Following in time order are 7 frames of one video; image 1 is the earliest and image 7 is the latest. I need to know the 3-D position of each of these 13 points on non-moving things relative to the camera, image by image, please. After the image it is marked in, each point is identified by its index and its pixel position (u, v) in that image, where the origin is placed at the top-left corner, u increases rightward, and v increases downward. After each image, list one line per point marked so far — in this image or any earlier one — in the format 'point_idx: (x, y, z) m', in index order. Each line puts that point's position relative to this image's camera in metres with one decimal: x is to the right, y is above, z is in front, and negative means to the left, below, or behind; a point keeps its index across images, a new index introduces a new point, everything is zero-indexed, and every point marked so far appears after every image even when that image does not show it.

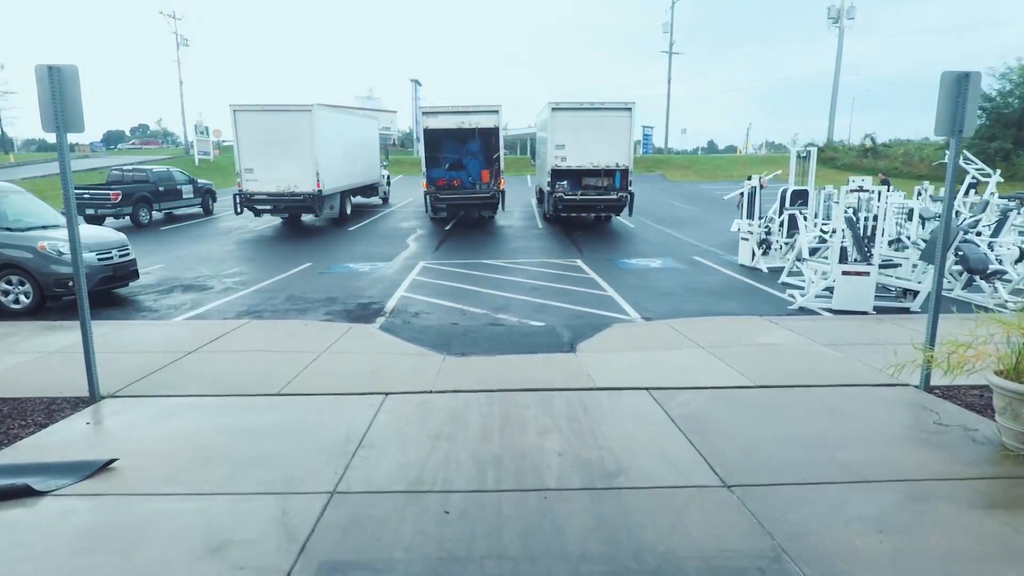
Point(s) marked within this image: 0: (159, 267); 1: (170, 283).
0: (-9.1, +0.5, +15.7) m
1: (-7.4, +0.1, +13.2) m
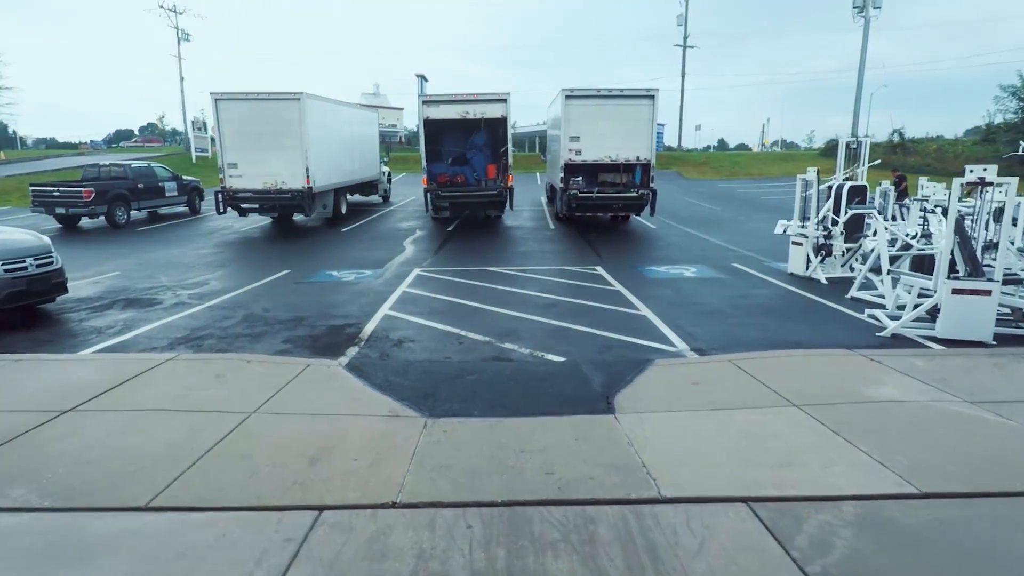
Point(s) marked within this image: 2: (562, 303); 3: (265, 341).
0: (-8.9, +0.3, +13.6) m
1: (-7.2, -0.2, +11.0) m
2: (+0.8, -0.3, +9.8) m
3: (-3.2, -0.7, +7.9) m
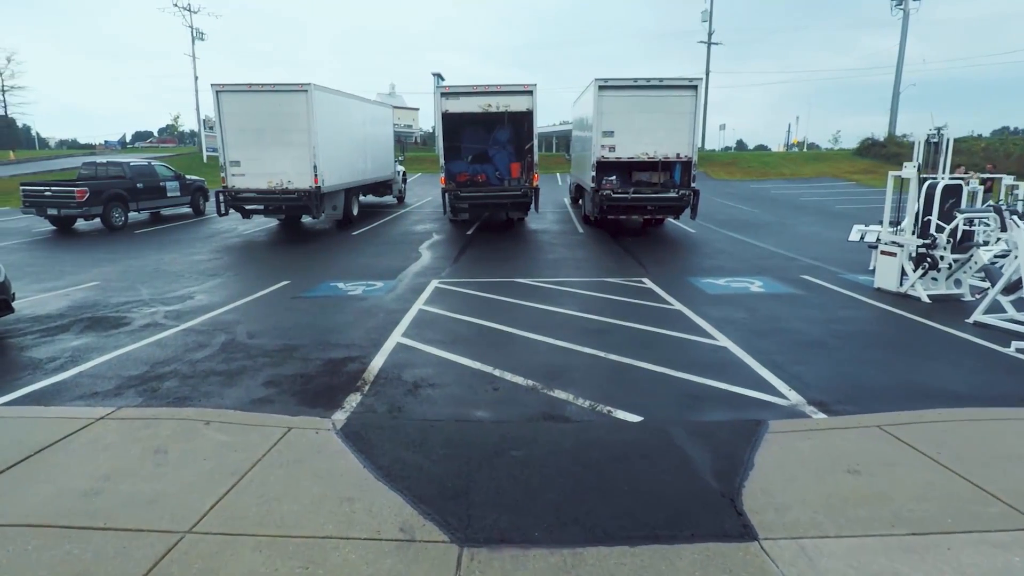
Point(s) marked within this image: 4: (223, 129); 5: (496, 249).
0: (-8.3, 0.0, +11.9) m
1: (-6.7, -0.4, +9.3) m
2: (+1.4, -0.5, +7.9) m
3: (-2.7, -0.9, +6.1) m
4: (-9.1, +5.0, +19.0) m
5: (-0.4, +1.1, +16.9) m
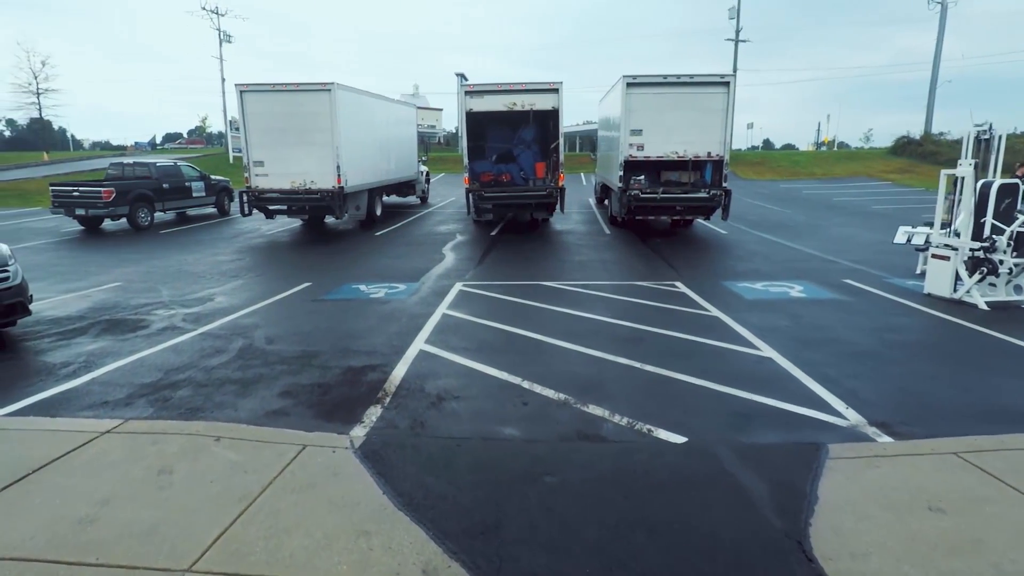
0: (-7.8, 0.0, +11.8) m
1: (-6.2, -0.4, +9.2) m
2: (+1.7, -0.6, +7.5) m
3: (-2.5, -1.0, +5.8) m
4: (-8.3, +5.0, +19.0) m
5: (+0.2, +1.0, +16.5) m
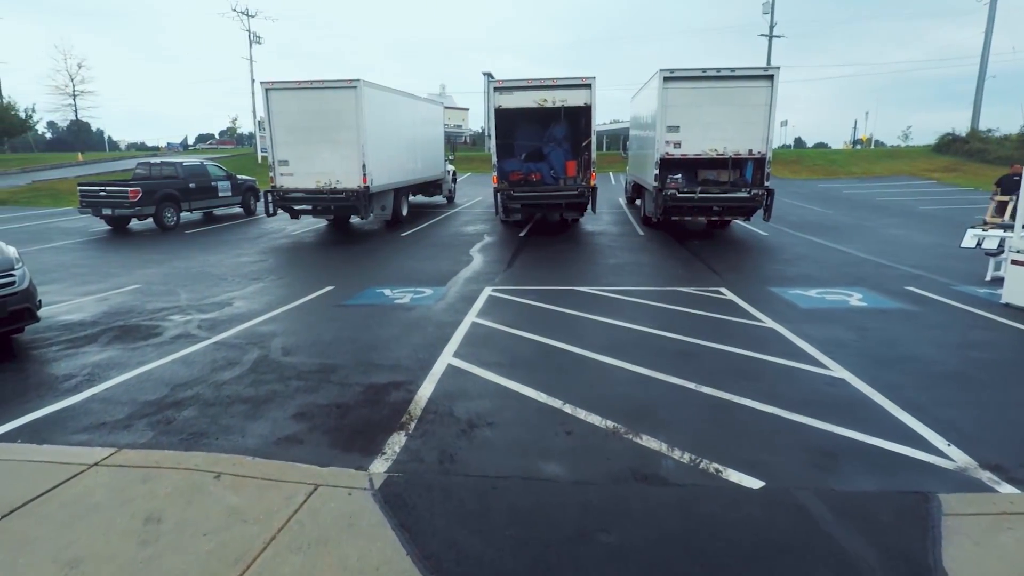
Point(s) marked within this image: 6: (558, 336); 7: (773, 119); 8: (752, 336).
0: (-7.2, 0.0, +11.5) m
1: (-5.8, -0.5, +8.8) m
2: (+2.1, -0.7, +6.7) m
3: (-2.1, -1.1, +5.2) m
4: (-7.4, +4.9, +18.6) m
5: (+1.0, +0.9, +15.8) m
6: (+0.6, -0.6, +7.5) m
7: (+7.2, +4.7, +16.8) m
8: (+2.9, -0.6, +7.4) m
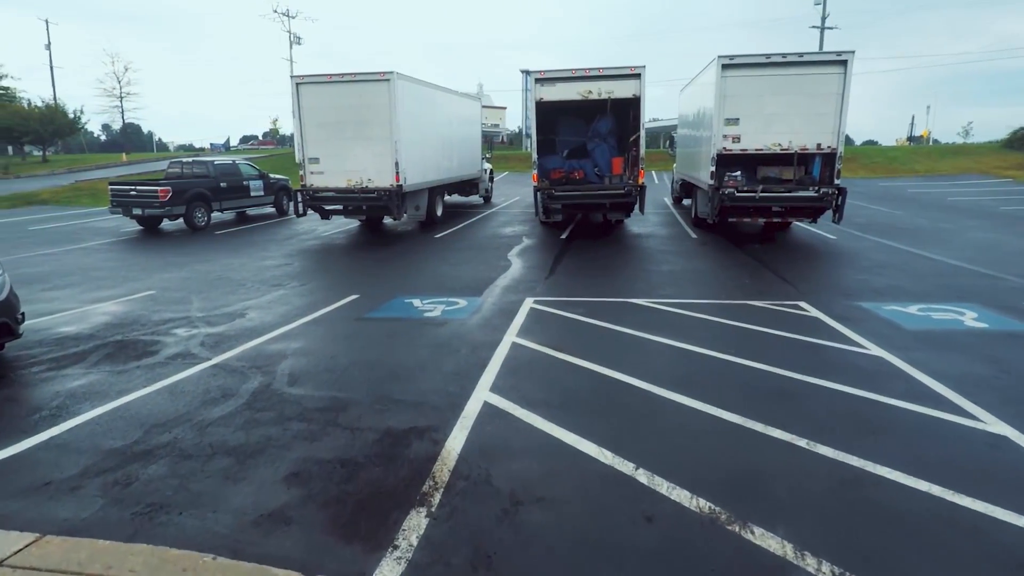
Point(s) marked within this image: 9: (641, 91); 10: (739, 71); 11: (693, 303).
0: (-6.4, -0.1, +10.6) m
1: (-5.2, -0.6, +7.8) m
2: (+2.6, -0.9, +5.3) m
3: (-1.7, -1.2, +4.1) m
4: (-6.2, +4.8, +17.7) m
5: (+2.0, +0.7, +14.4) m
6: (+1.1, -0.8, +6.2) m
7: (+8.3, +4.4, +15.1) m
8: (+3.4, -0.8, +6.0) m
9: (+3.5, +5.3, +16.3) m
10: (+5.8, +5.5, +15.3) m
11: (+2.7, -0.2, +9.0) m
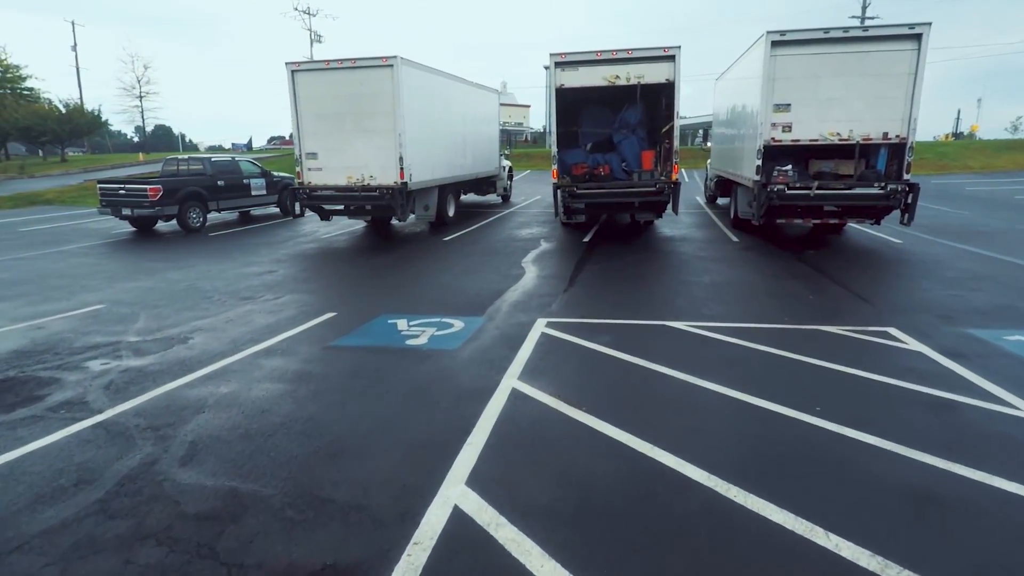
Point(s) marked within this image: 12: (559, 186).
0: (-6.3, -0.4, +9.0) m
1: (-5.1, -0.8, +6.2) m
2: (+2.5, -1.2, +3.4) m
3: (-1.9, -1.5, +2.3) m
4: (-5.7, +4.6, +16.1) m
5: (+2.3, +0.5, +12.5) m
6: (+1.0, -1.0, +4.3) m
7: (+8.6, +4.2, +12.9) m
8: (+3.4, -1.0, +4.0) m
9: (+3.9, +5.1, +14.3) m
10: (+6.1, +5.2, +13.2) m
11: (+2.8, -0.5, +7.0) m
12: (+1.2, +2.5, +14.9) m
